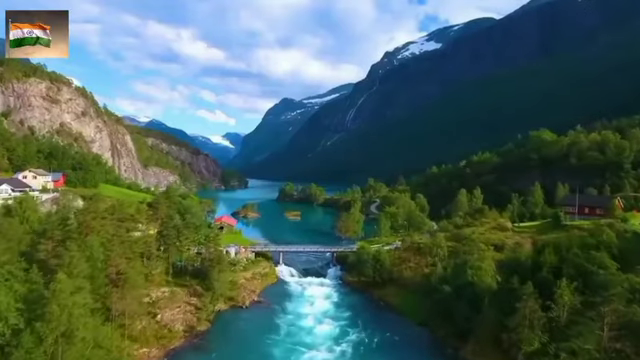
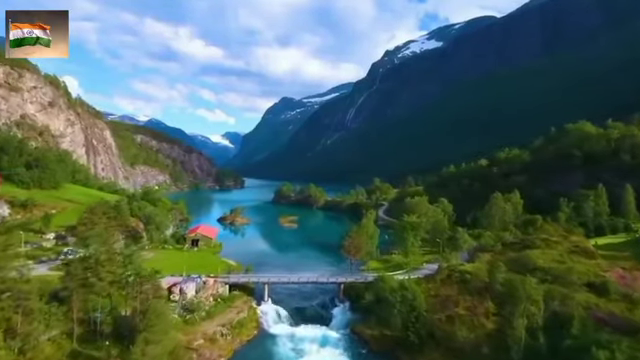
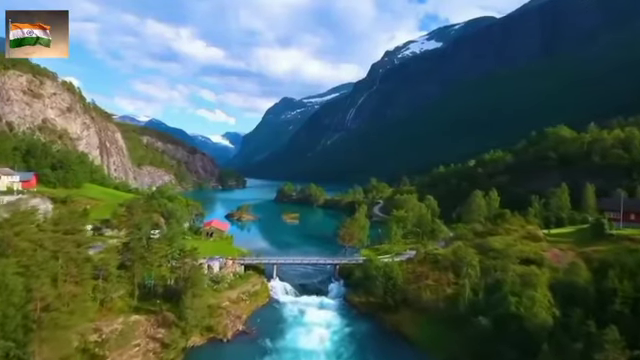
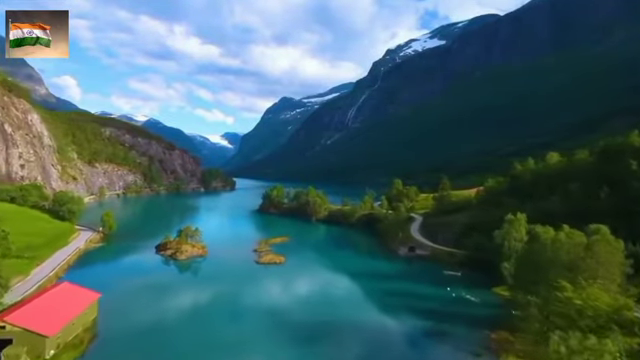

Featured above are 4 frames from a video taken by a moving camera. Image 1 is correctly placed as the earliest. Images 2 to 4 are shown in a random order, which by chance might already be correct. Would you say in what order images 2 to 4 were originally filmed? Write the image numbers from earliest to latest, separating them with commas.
3, 2, 4
